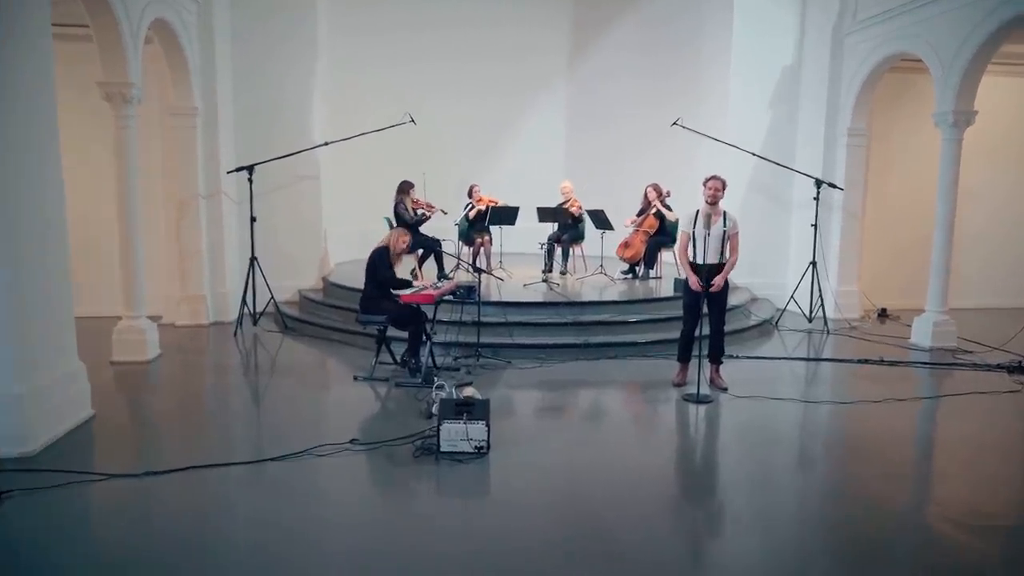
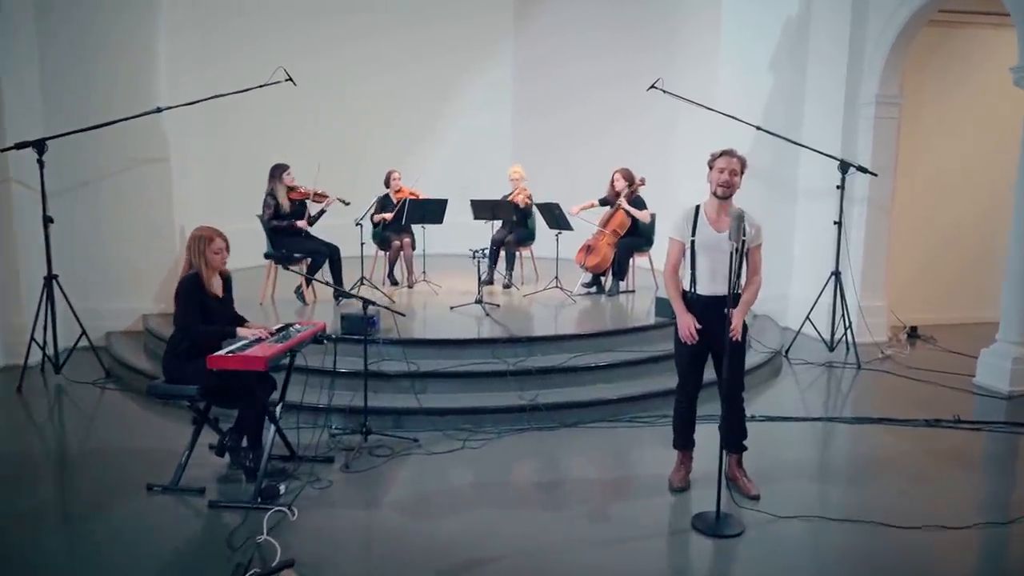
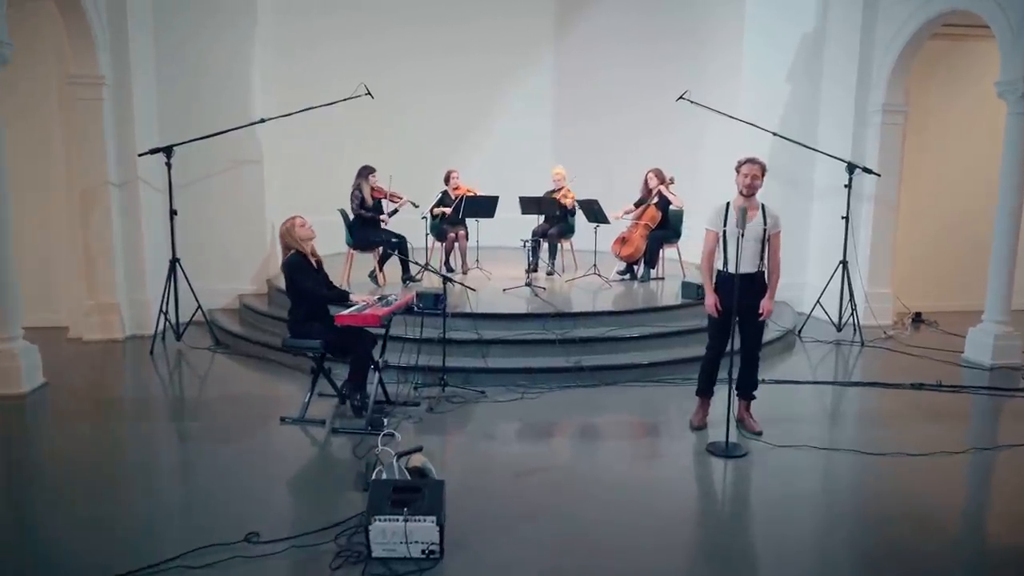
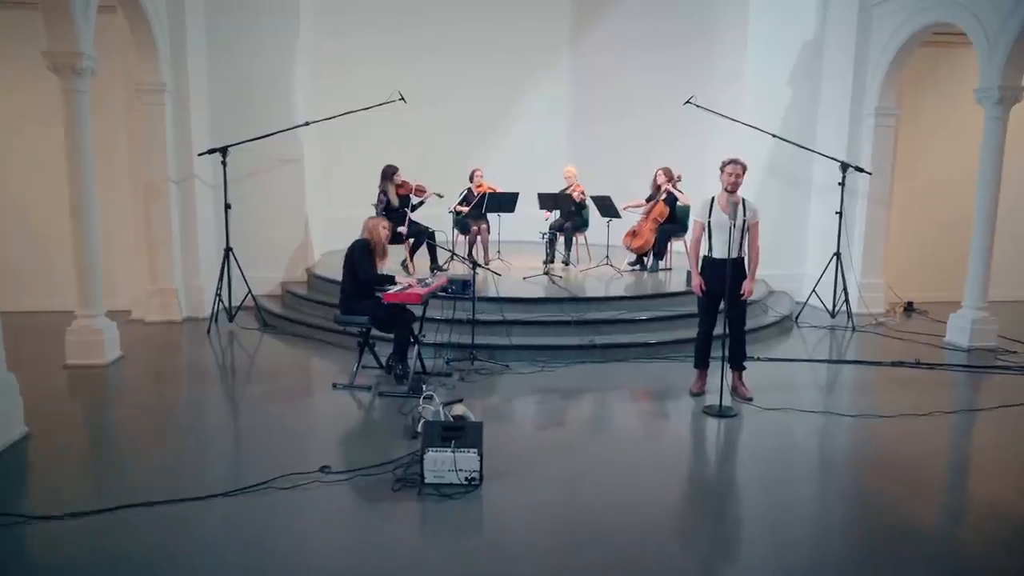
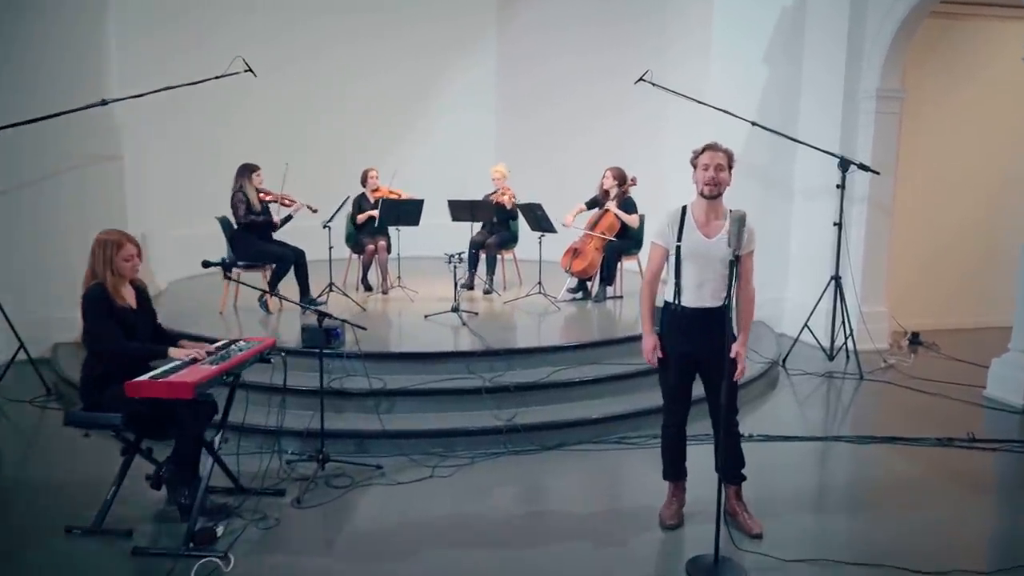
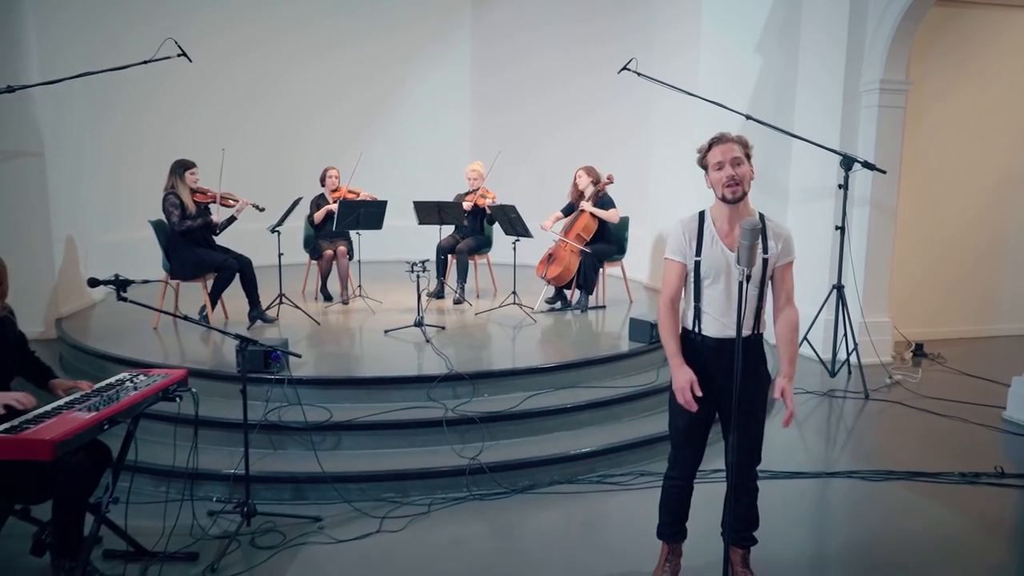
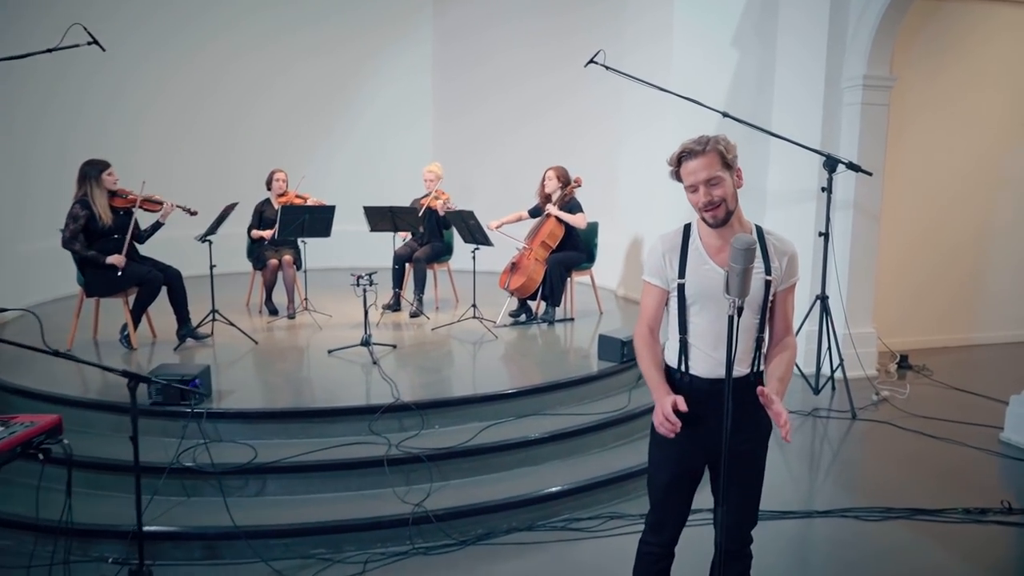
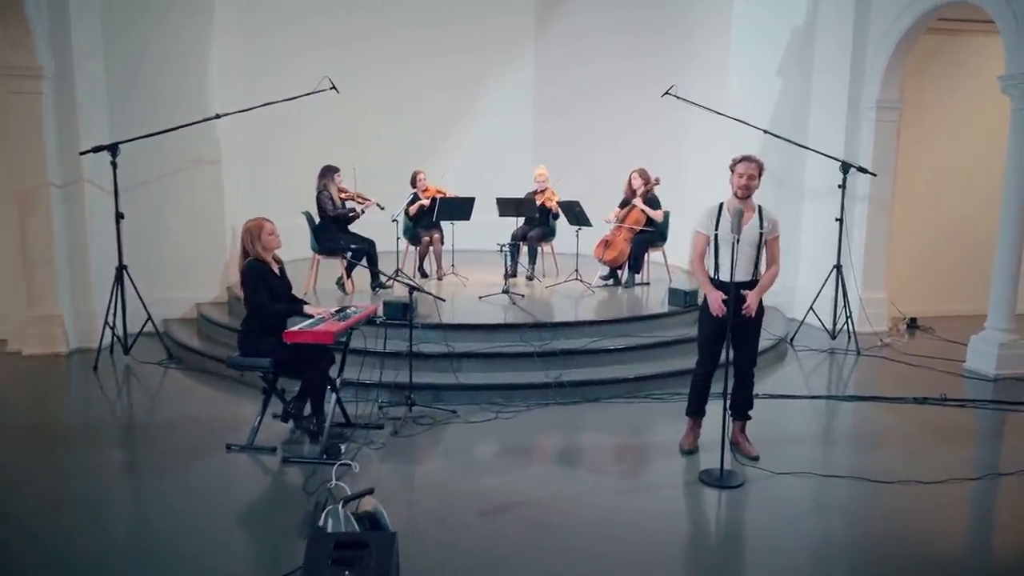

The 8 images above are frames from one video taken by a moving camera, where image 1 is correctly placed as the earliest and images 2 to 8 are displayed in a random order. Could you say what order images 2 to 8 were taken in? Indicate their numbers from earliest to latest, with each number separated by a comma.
4, 3, 8, 2, 5, 6, 7
